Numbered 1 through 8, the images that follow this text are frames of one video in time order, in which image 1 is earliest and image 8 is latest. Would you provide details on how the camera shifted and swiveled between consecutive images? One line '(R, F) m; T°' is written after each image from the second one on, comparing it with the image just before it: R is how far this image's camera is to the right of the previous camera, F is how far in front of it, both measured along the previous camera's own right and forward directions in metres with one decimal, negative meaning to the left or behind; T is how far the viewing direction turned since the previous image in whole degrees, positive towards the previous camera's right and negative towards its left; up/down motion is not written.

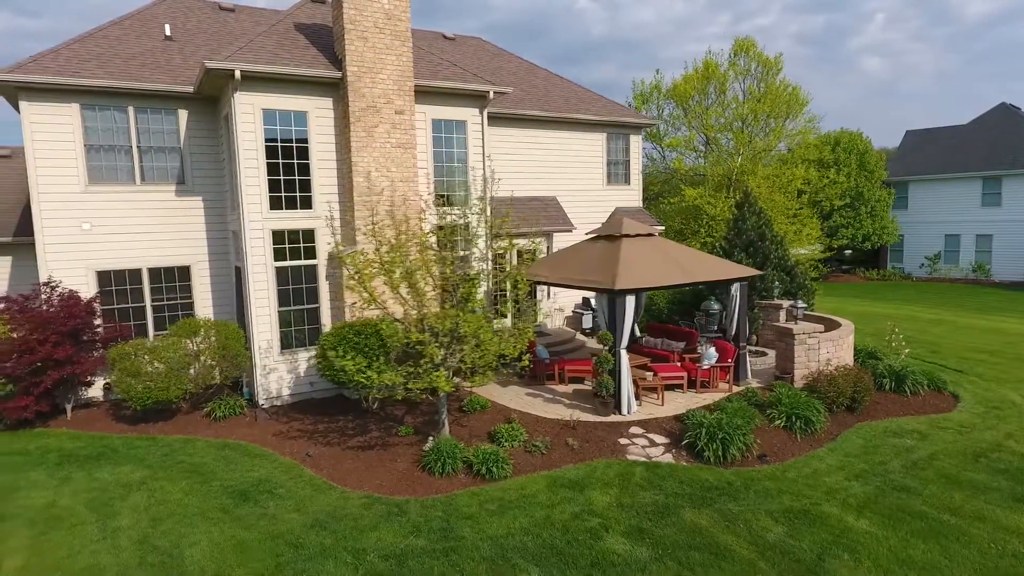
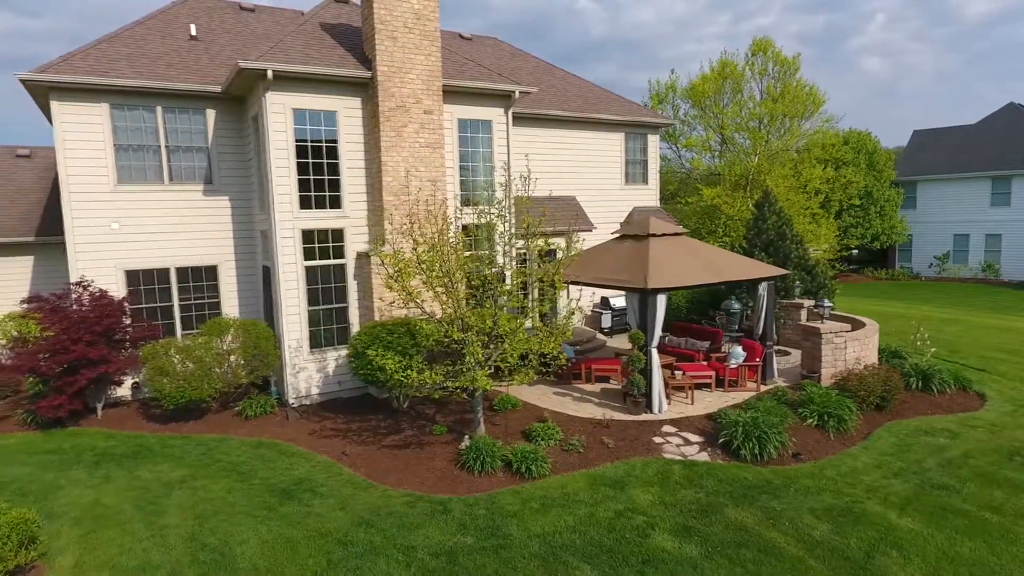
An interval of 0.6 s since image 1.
(-0.4, 0.0) m; 0°
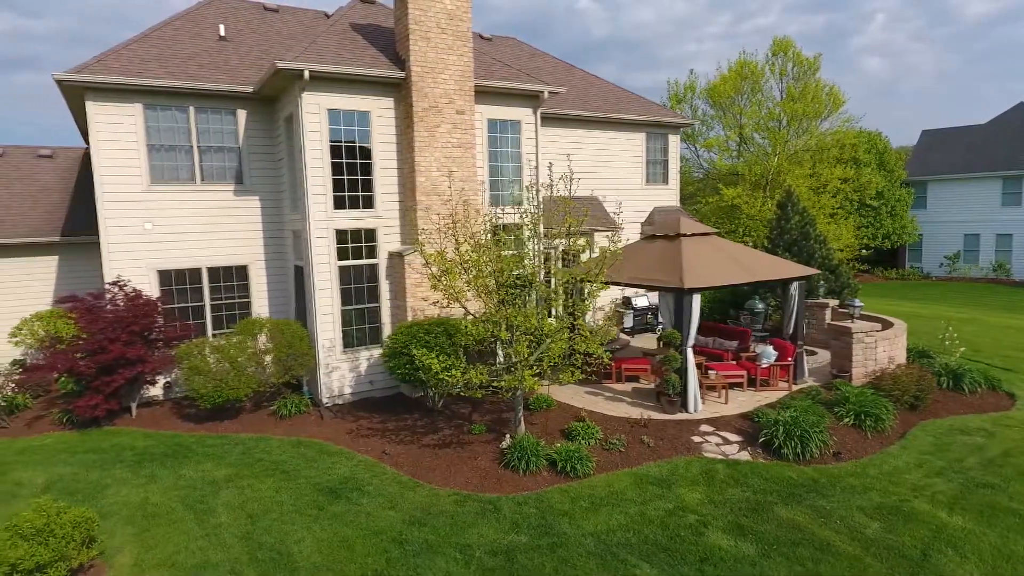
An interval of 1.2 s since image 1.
(-0.4, 0.0) m; 0°
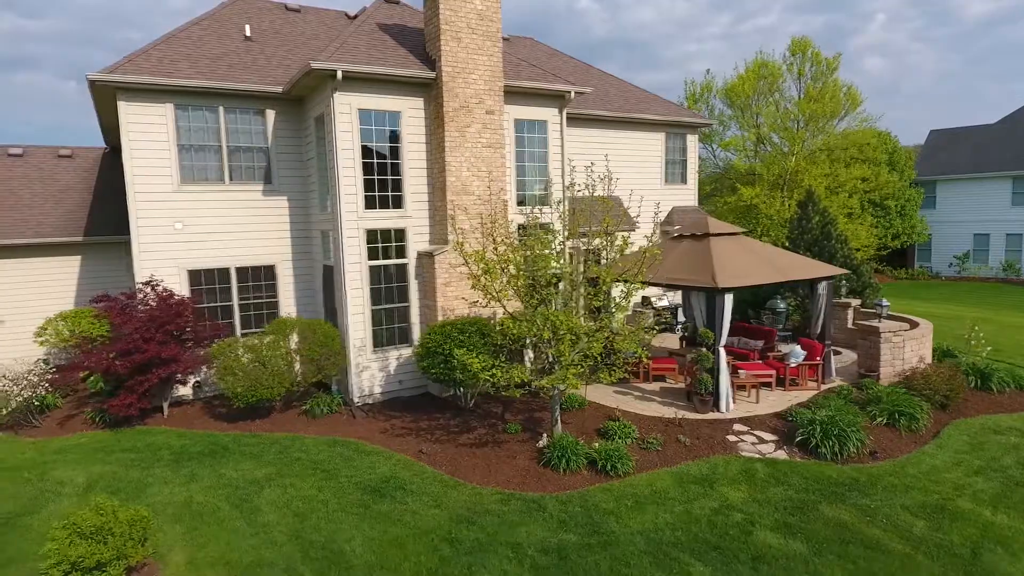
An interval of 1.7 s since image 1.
(-0.4, 0.0) m; 0°
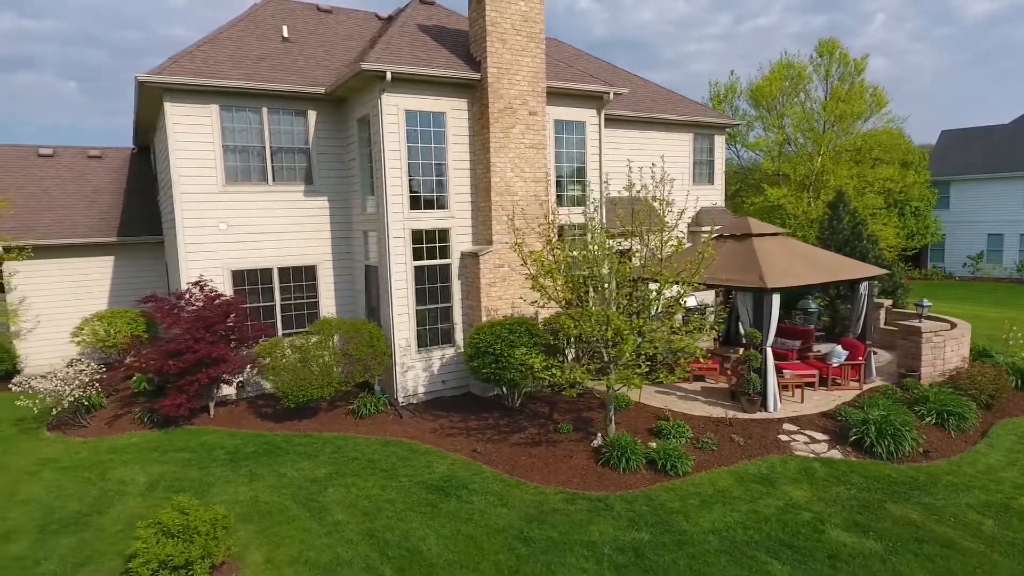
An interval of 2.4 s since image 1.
(-0.6, 0.0) m; 0°
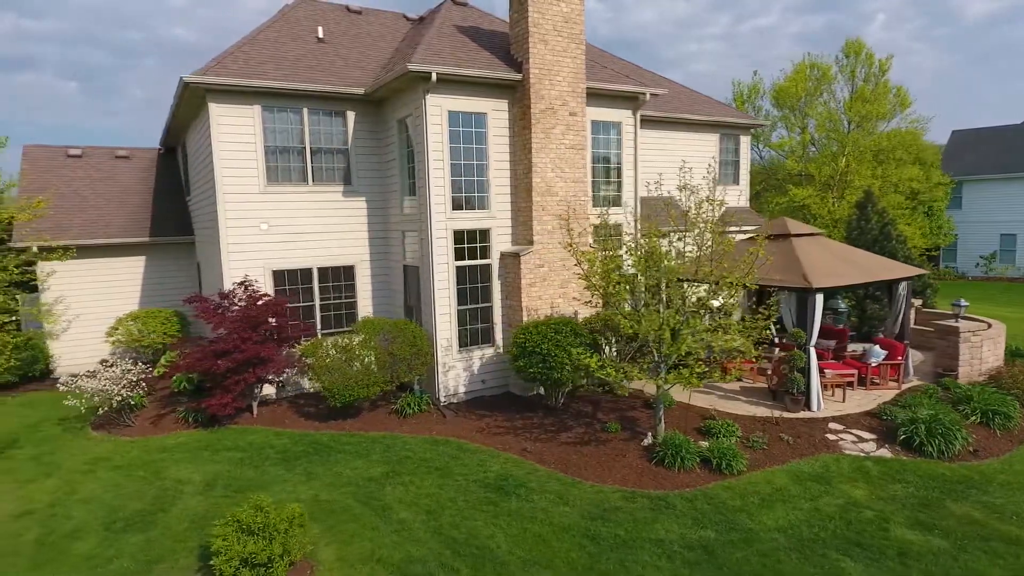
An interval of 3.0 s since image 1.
(-0.5, 0.0) m; 0°
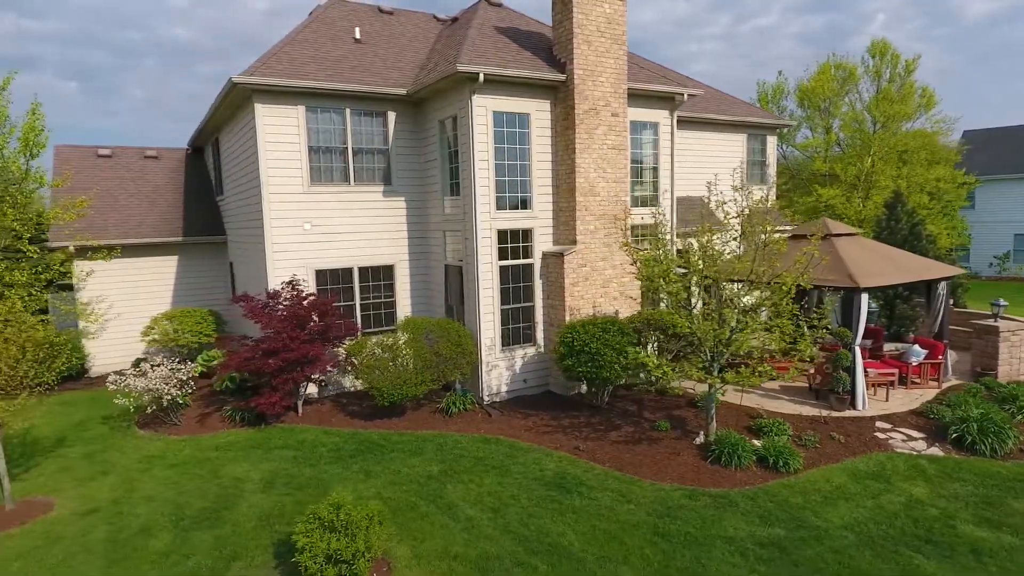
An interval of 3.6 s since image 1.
(-0.6, -0.1) m; 0°
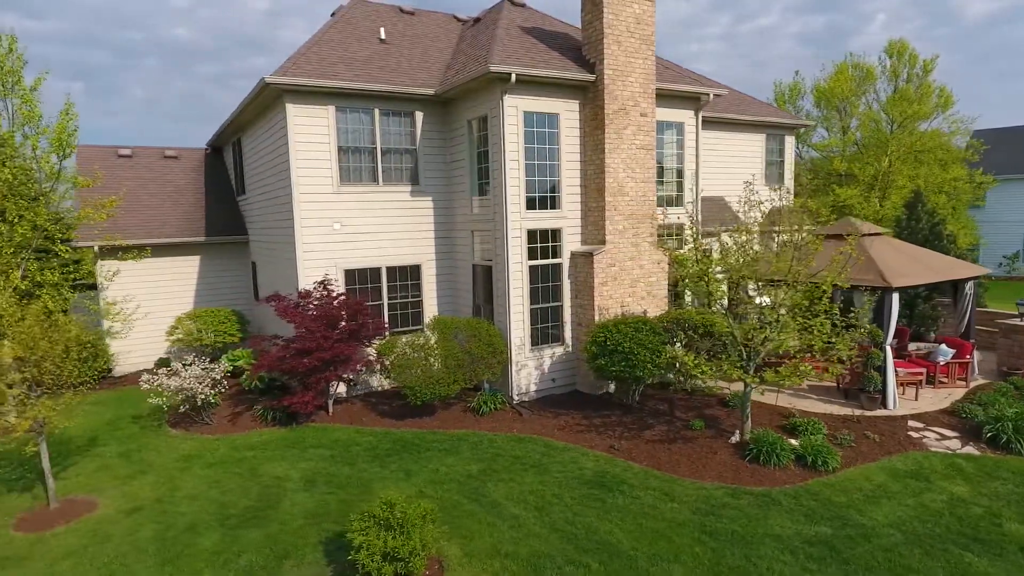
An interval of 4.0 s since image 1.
(-0.4, 0.0) m; 0°
